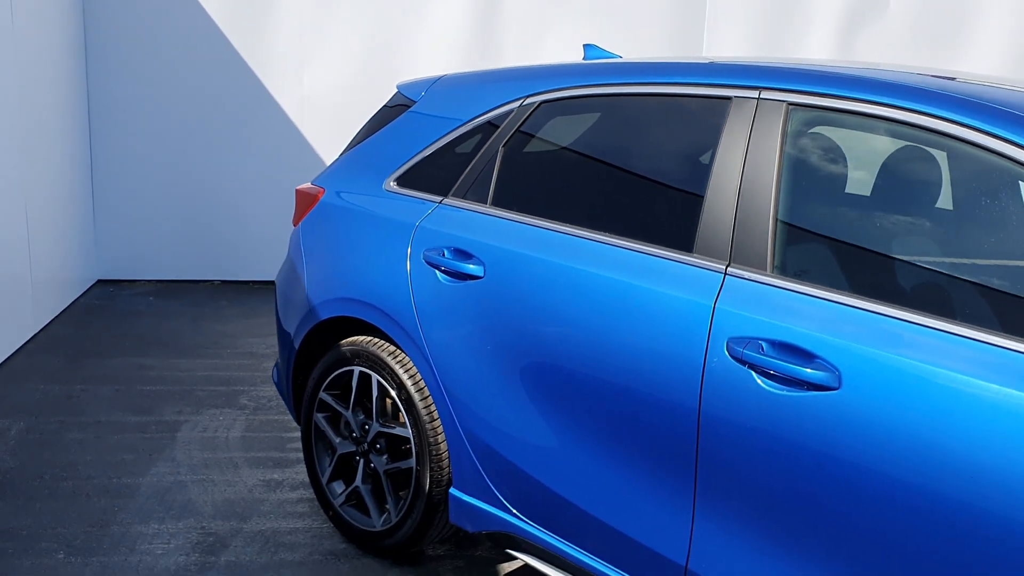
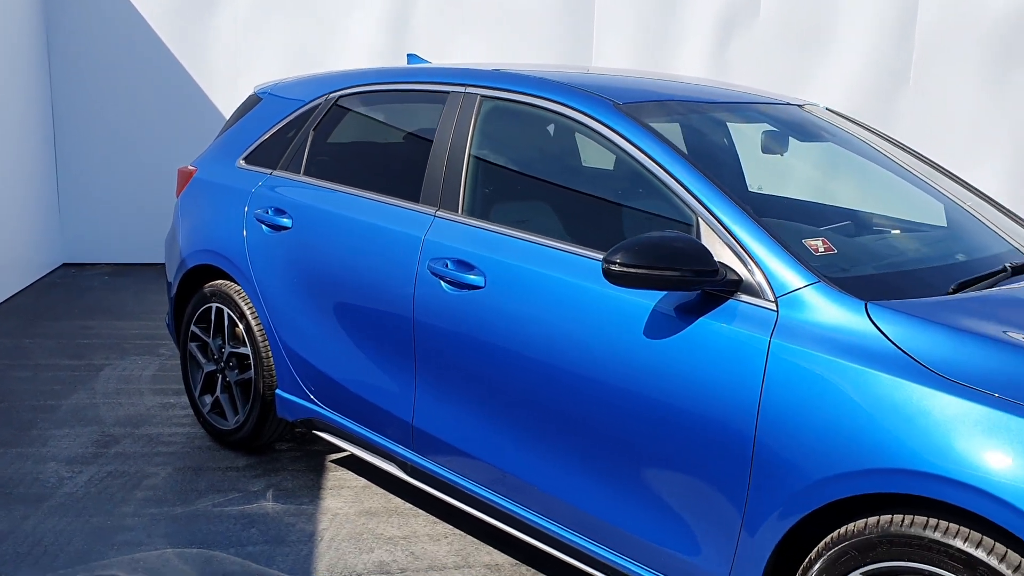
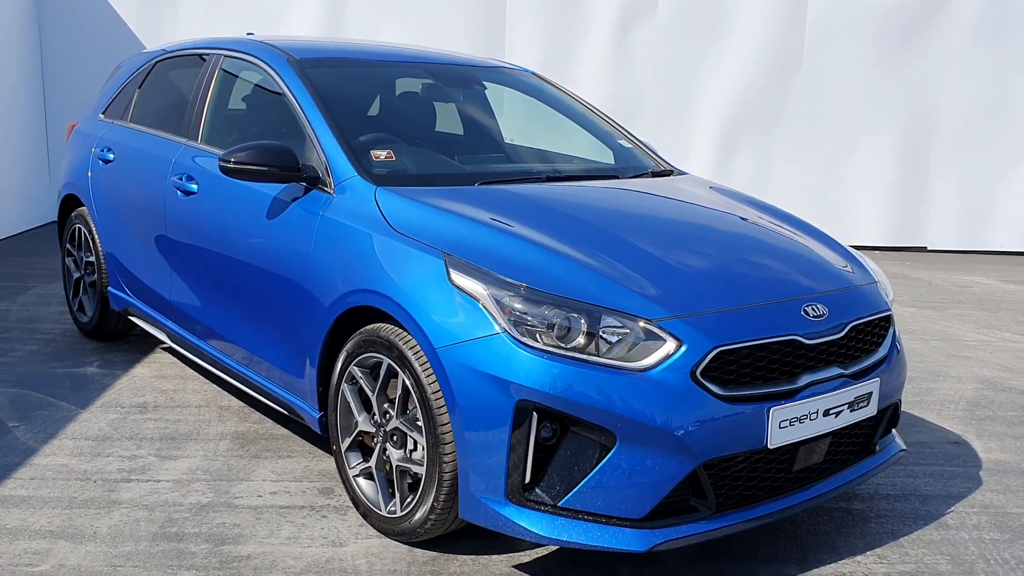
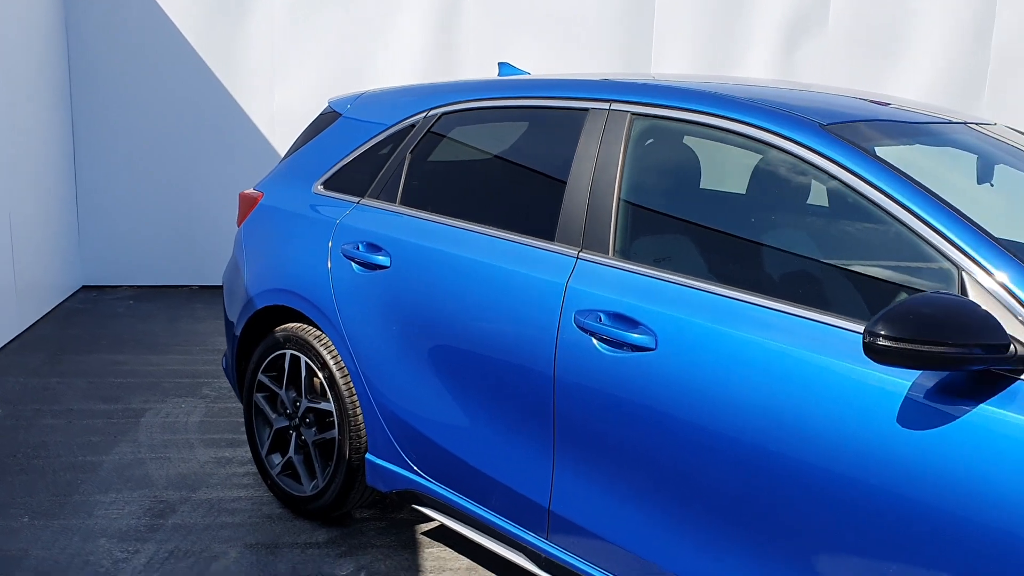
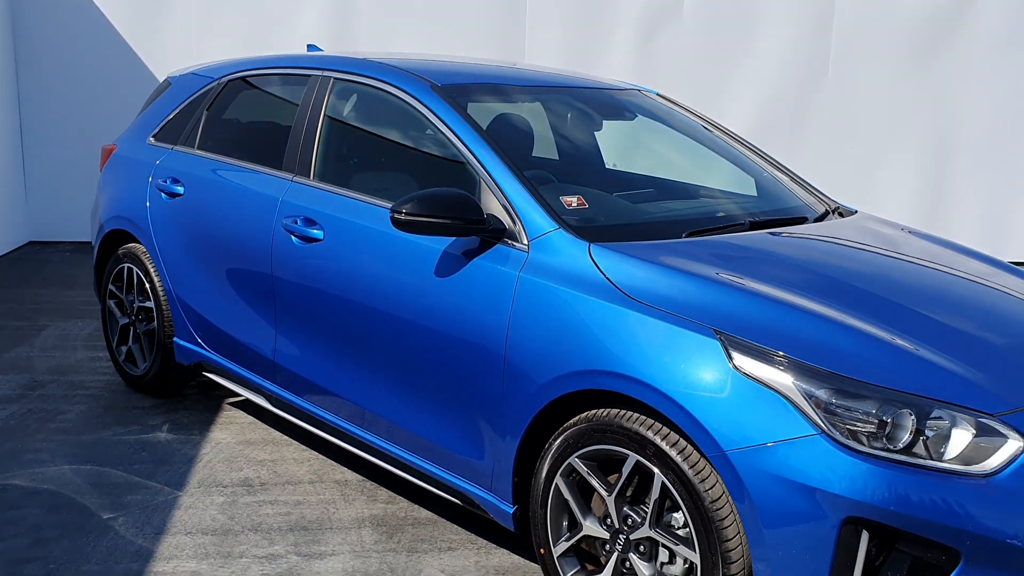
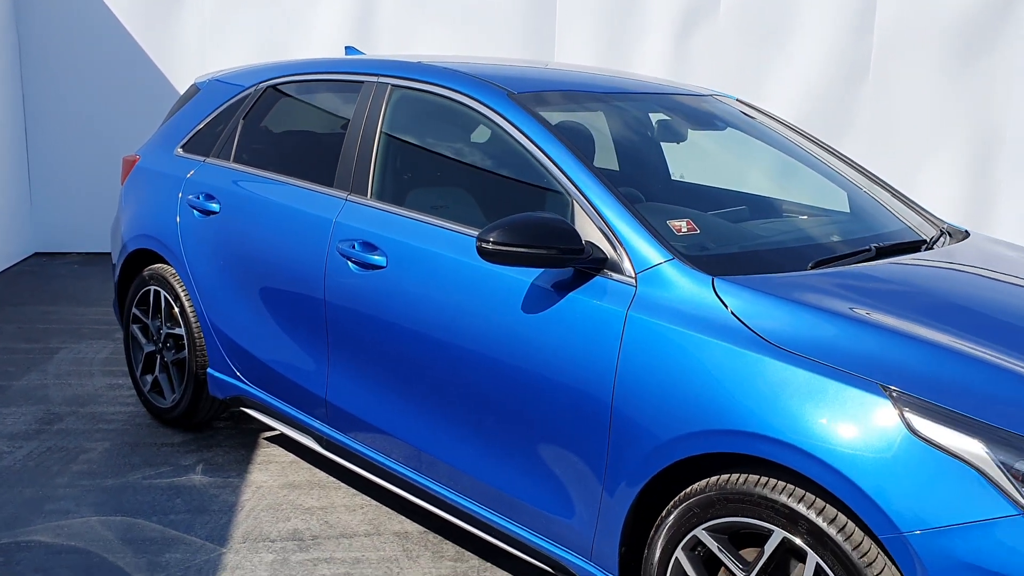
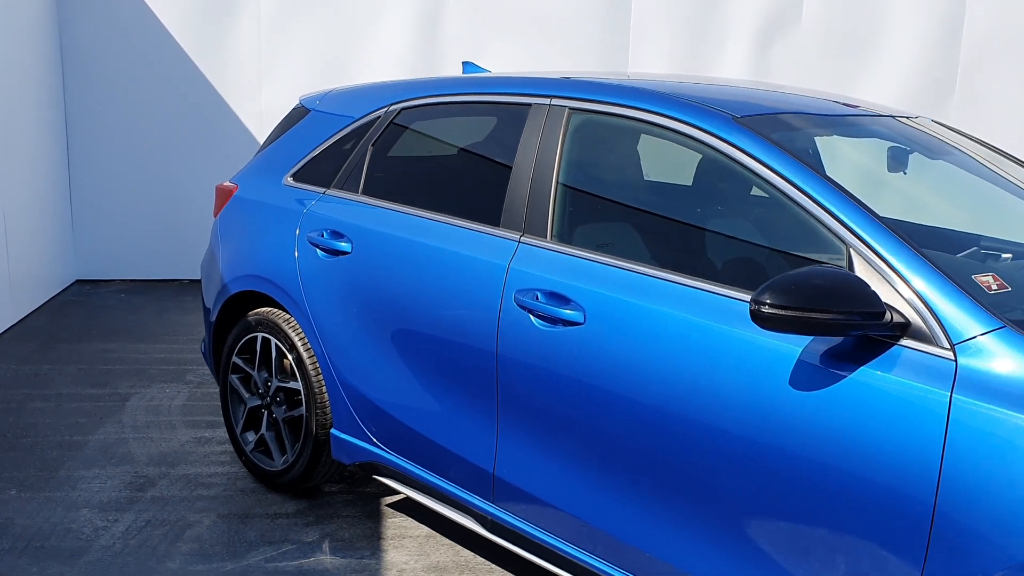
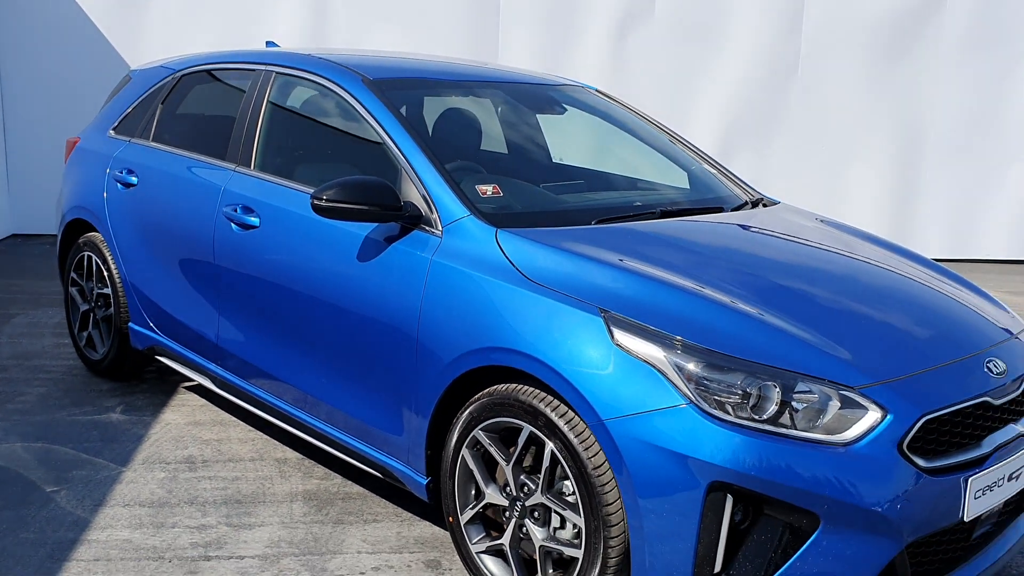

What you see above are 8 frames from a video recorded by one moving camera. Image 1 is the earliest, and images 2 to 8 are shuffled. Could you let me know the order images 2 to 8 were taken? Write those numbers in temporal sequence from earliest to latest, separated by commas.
4, 7, 2, 6, 5, 8, 3
